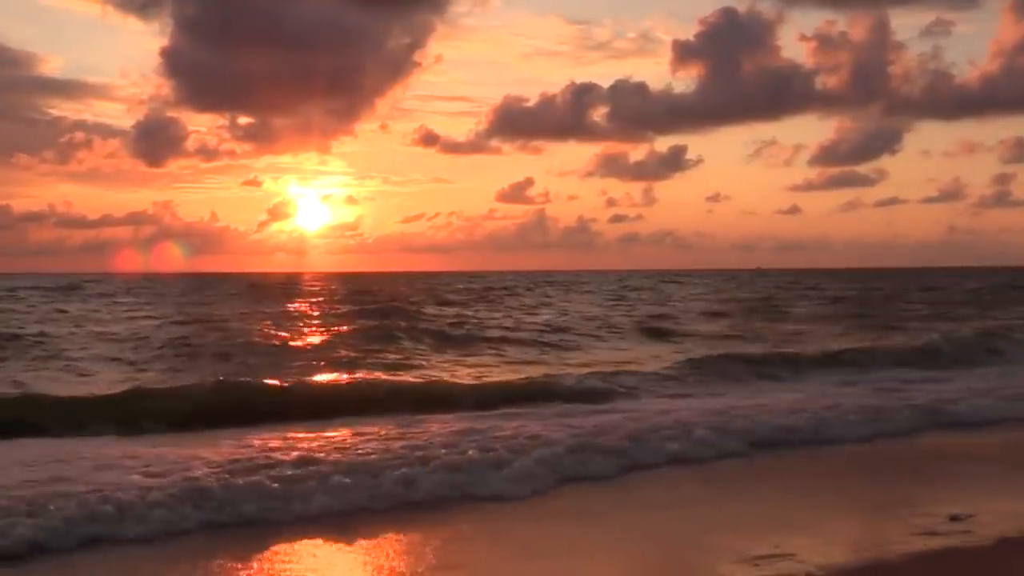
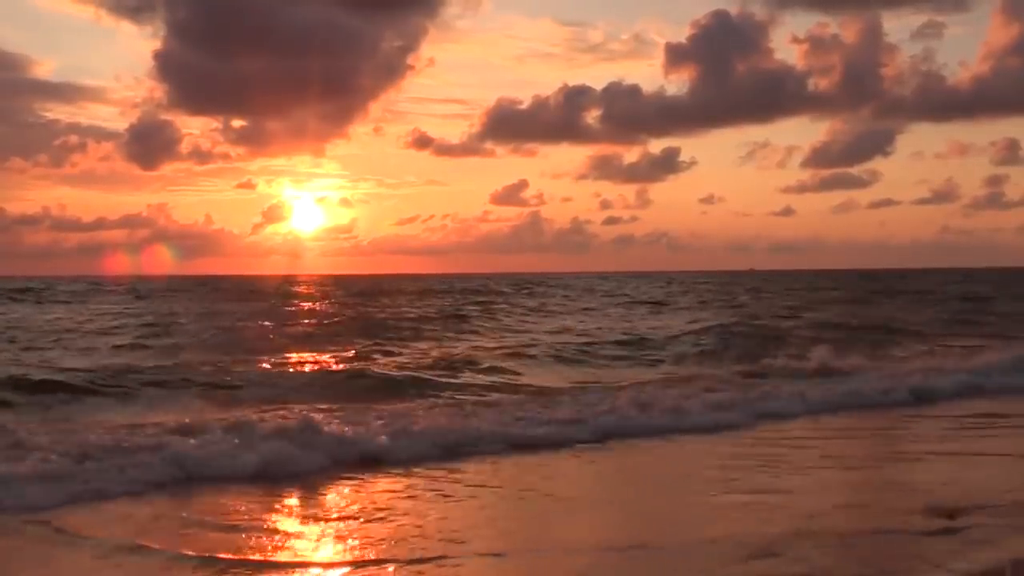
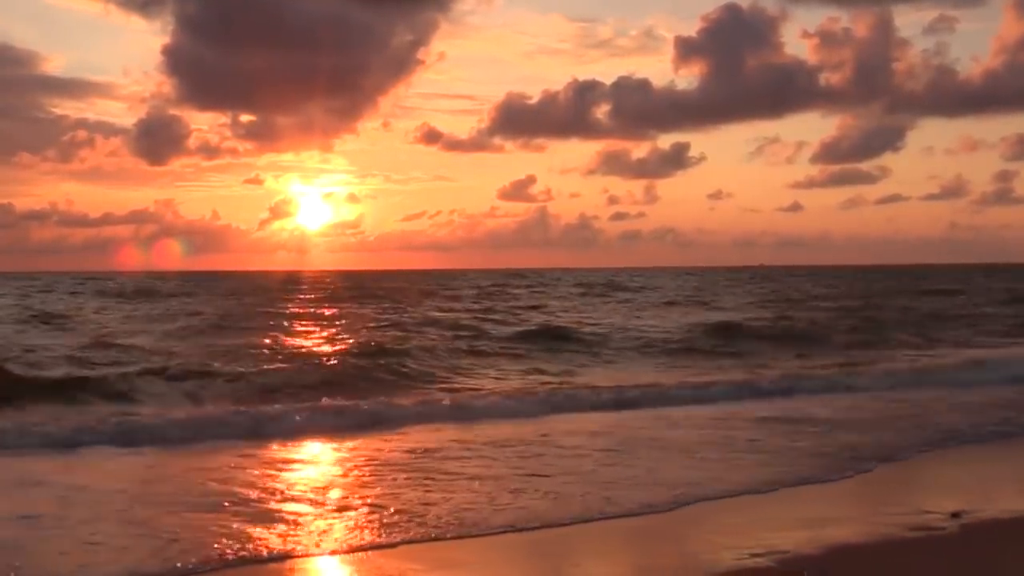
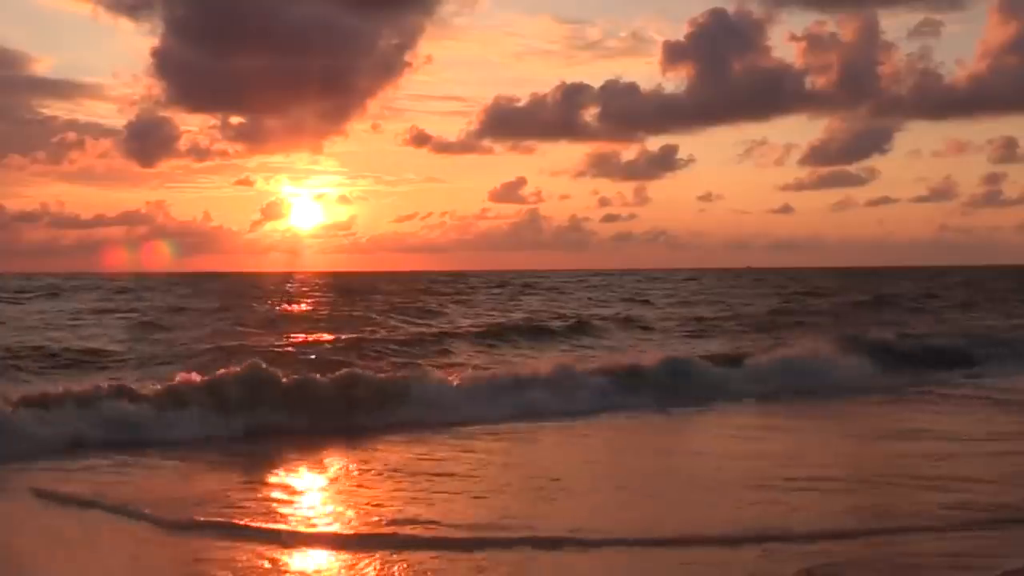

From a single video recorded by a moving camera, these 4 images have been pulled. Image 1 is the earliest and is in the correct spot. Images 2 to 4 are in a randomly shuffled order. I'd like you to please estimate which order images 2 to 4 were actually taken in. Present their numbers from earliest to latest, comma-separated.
3, 4, 2
